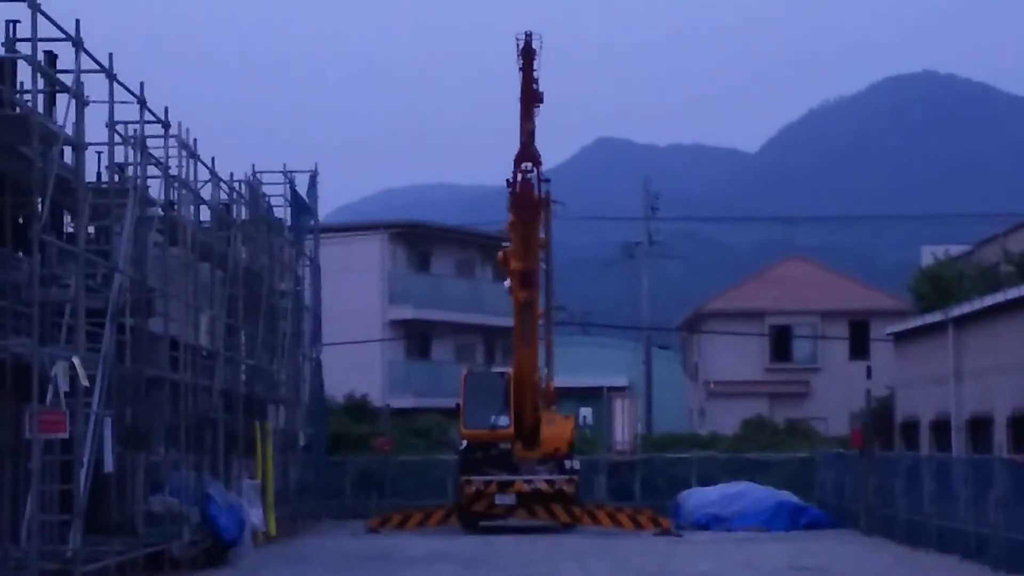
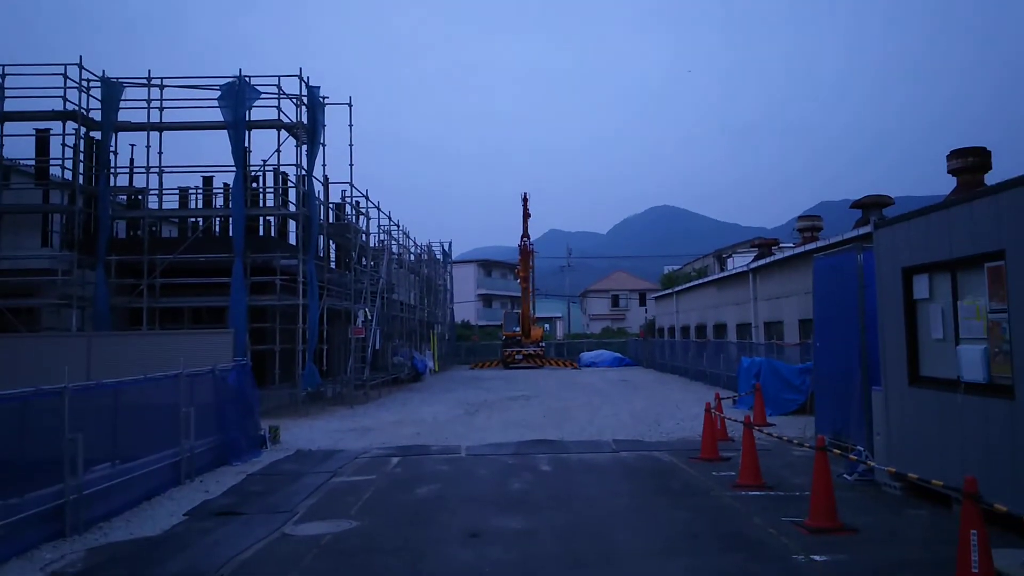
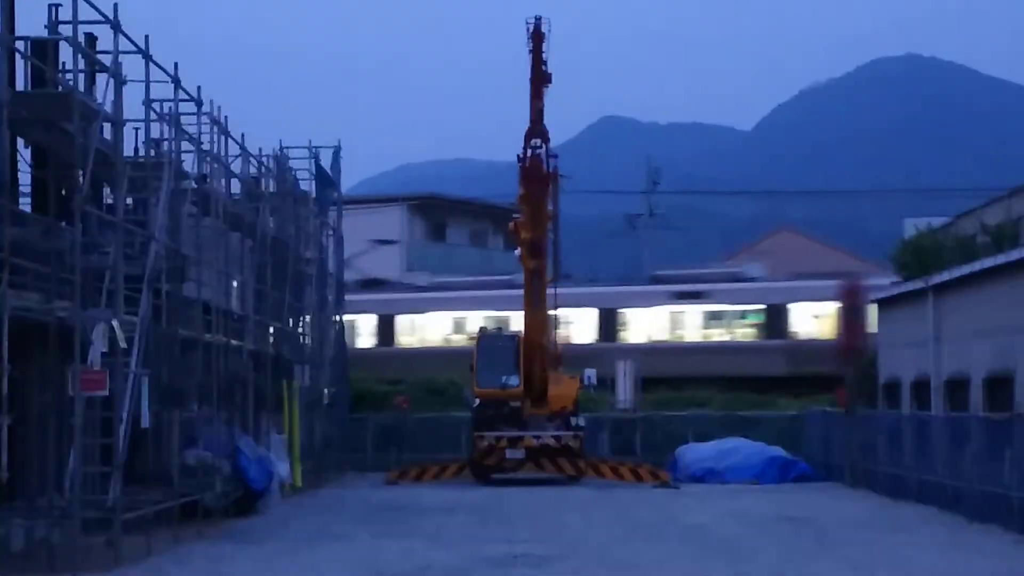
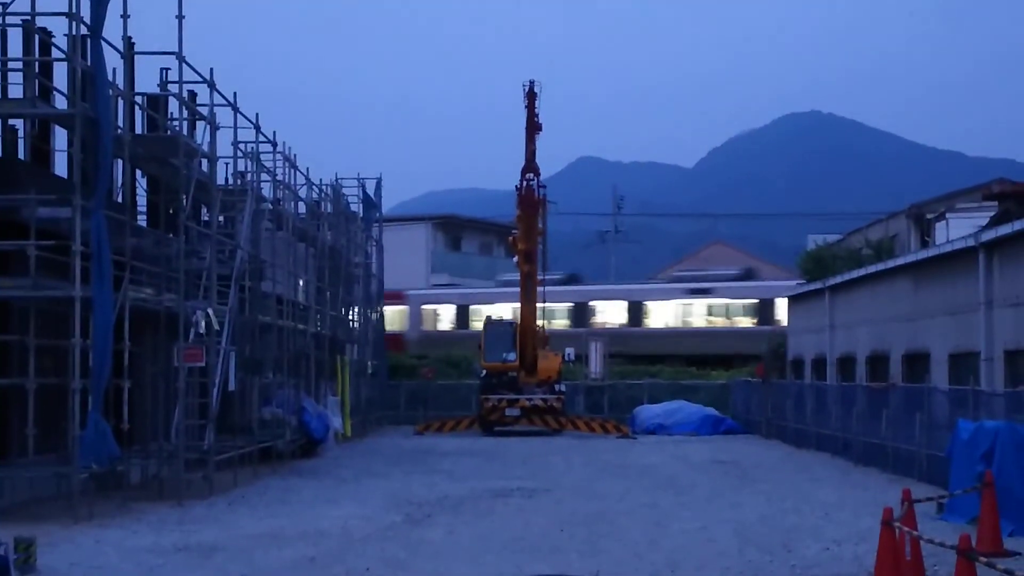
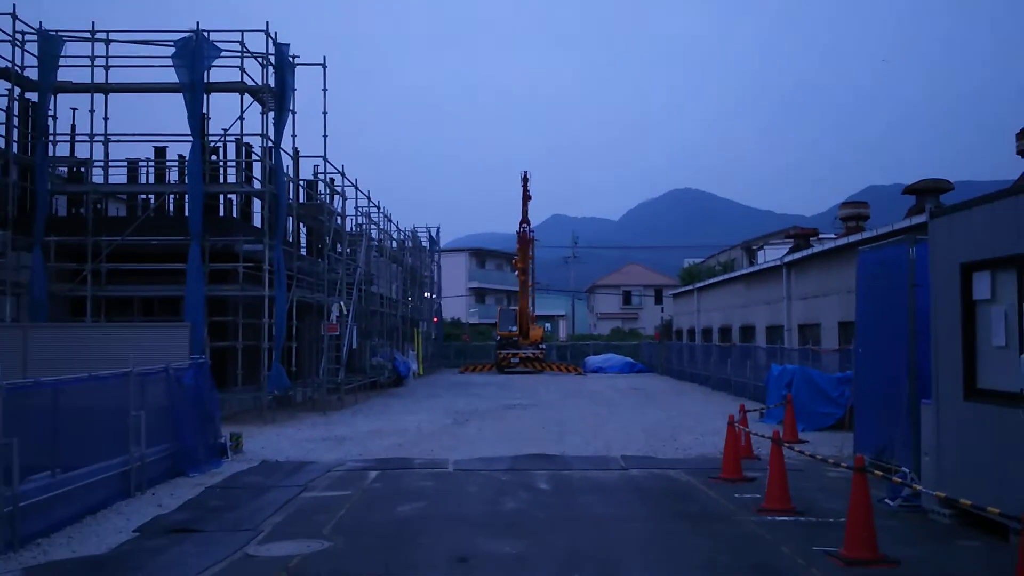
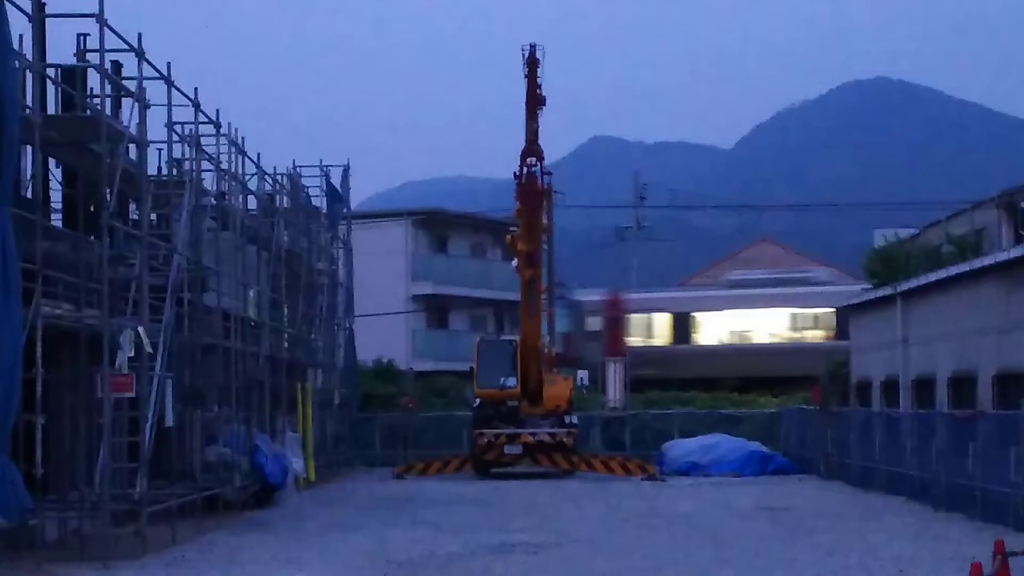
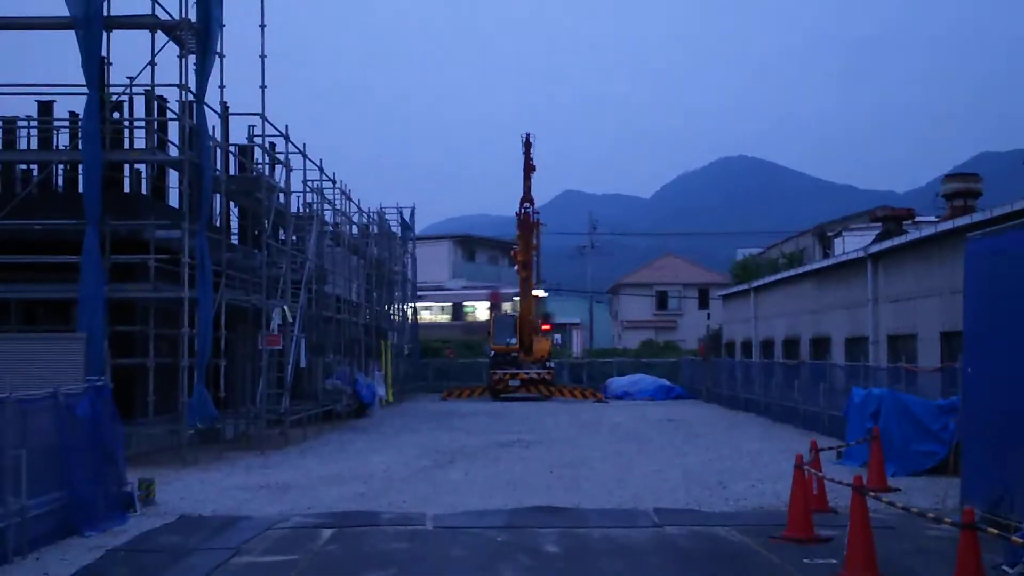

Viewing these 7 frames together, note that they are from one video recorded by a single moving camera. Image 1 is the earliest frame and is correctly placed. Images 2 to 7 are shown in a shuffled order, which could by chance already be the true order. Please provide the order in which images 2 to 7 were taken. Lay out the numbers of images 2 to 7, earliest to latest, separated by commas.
6, 4, 3, 7, 5, 2
